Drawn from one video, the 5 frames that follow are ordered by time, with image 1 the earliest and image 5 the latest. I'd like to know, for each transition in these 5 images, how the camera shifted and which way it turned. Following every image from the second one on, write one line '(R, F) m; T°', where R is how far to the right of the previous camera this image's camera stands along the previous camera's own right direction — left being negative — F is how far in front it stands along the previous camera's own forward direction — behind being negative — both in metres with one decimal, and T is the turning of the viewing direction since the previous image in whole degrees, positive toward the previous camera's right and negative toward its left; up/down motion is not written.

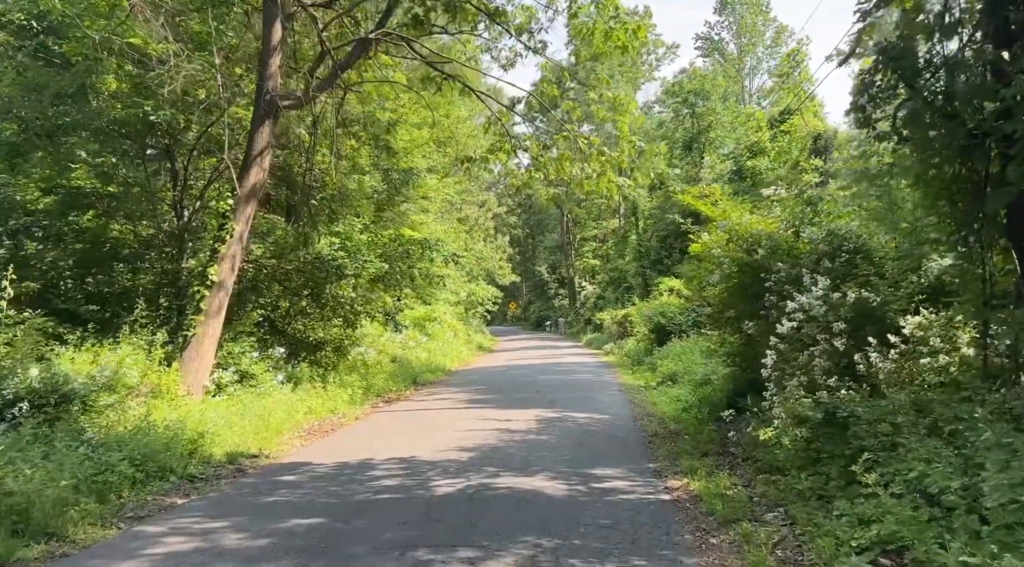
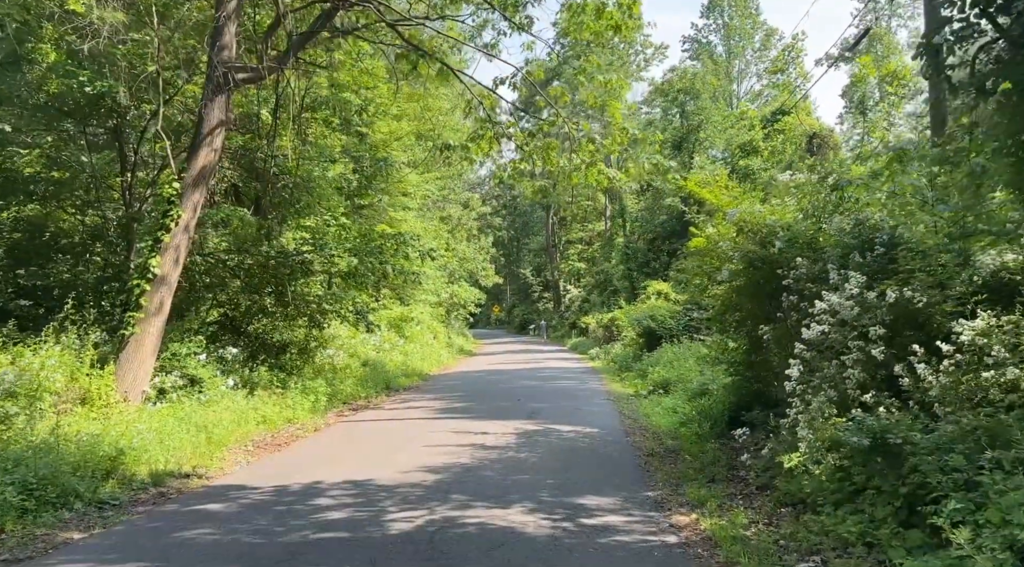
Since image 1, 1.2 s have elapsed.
(+0.1, +1.3) m; +1°
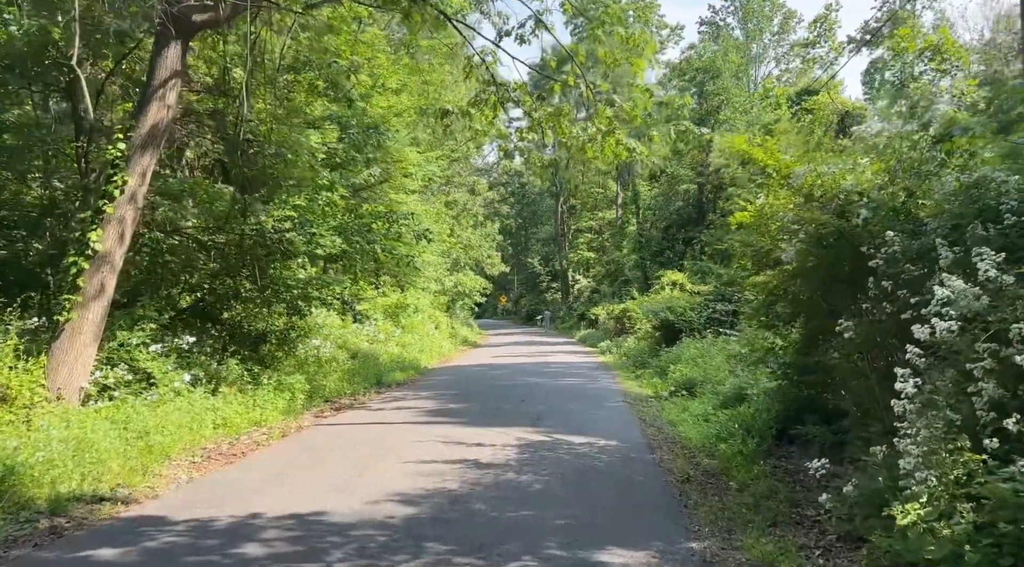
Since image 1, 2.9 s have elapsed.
(+0.1, +1.8) m; -1°
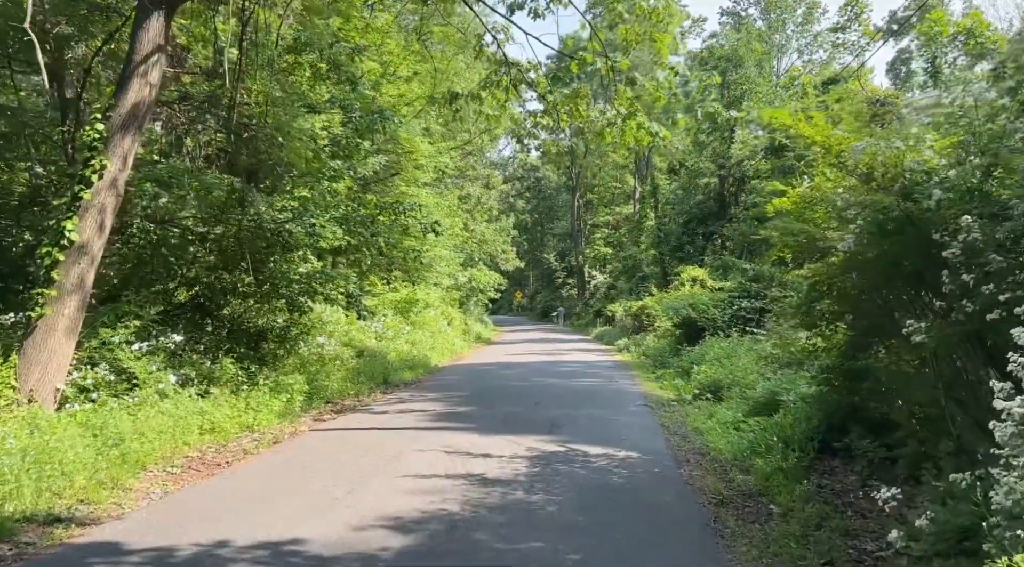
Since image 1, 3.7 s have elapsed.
(0.0, +0.8) m; -1°
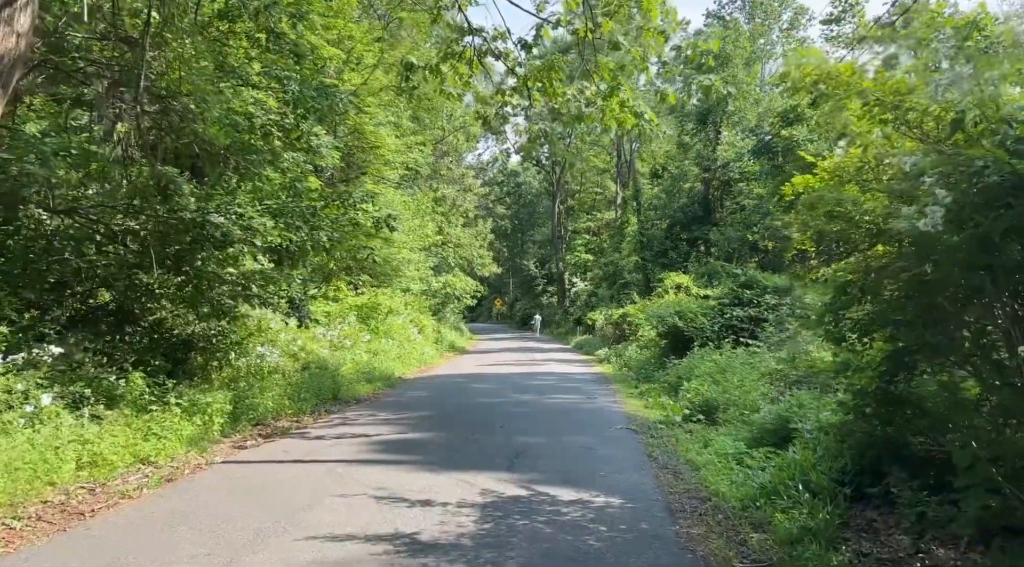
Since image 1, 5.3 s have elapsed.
(+0.3, +1.7) m; +1°
